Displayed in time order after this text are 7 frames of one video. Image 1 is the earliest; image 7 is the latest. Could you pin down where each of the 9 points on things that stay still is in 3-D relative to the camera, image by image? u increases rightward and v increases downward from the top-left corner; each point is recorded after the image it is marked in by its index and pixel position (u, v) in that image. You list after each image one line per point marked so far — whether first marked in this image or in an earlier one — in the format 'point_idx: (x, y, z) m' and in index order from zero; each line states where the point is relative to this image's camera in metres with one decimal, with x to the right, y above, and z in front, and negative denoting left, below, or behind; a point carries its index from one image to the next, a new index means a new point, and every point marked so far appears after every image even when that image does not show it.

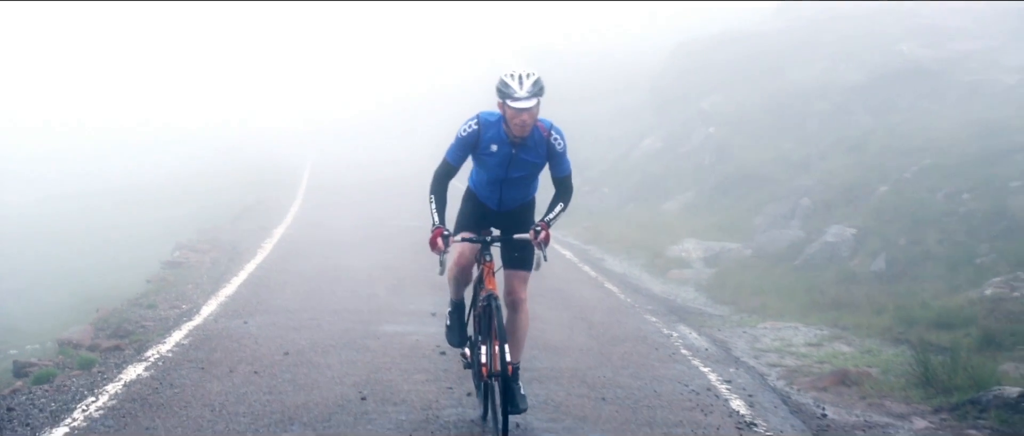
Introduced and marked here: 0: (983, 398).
0: (+3.7, -1.4, +7.1) m
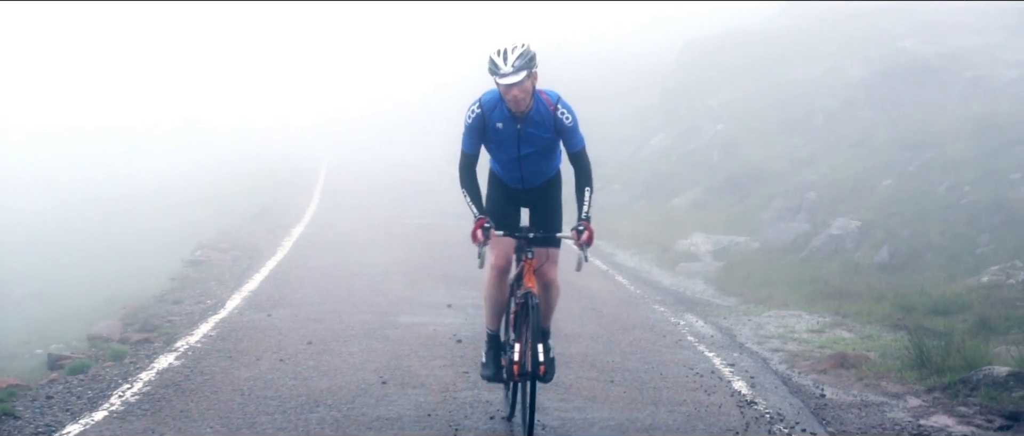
0: (+3.8, -1.3, +7.4) m
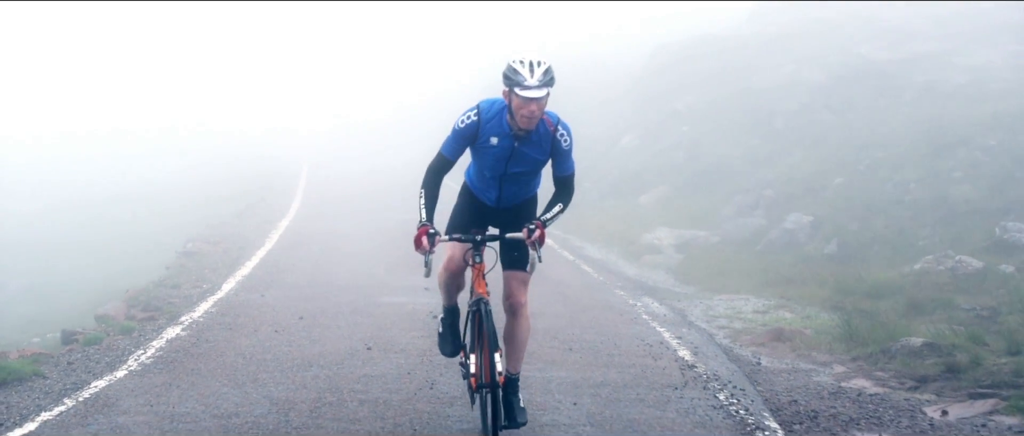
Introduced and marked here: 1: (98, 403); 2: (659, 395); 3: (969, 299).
0: (+3.5, -1.2, +8.3) m
1: (-2.8, -1.3, +6.1) m
2: (+1.1, -1.3, +6.7) m
3: (+5.1, -0.9, +10.2) m
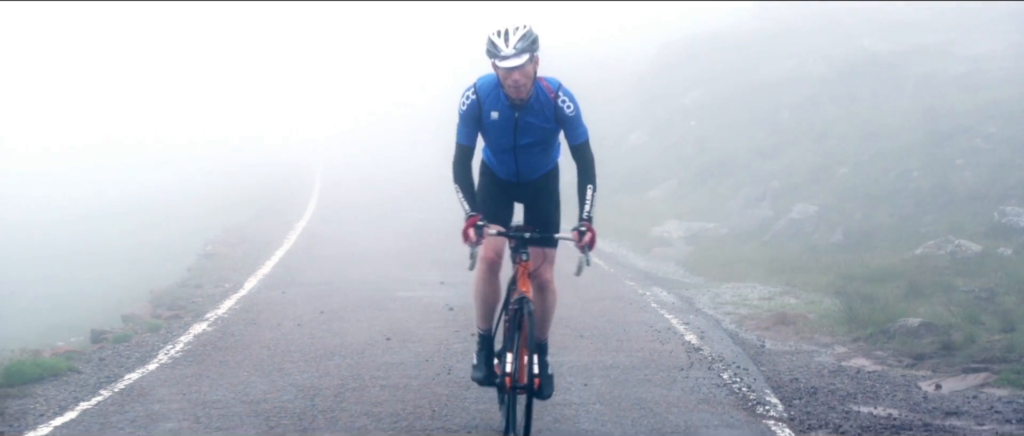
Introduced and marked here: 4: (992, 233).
0: (+3.6, -1.1, +8.6) m
1: (-2.7, -1.3, +6.5) m
2: (+1.2, -1.2, +7.0) m
3: (+5.3, -0.7, +10.4) m
4: (+6.4, -0.2, +12.0) m
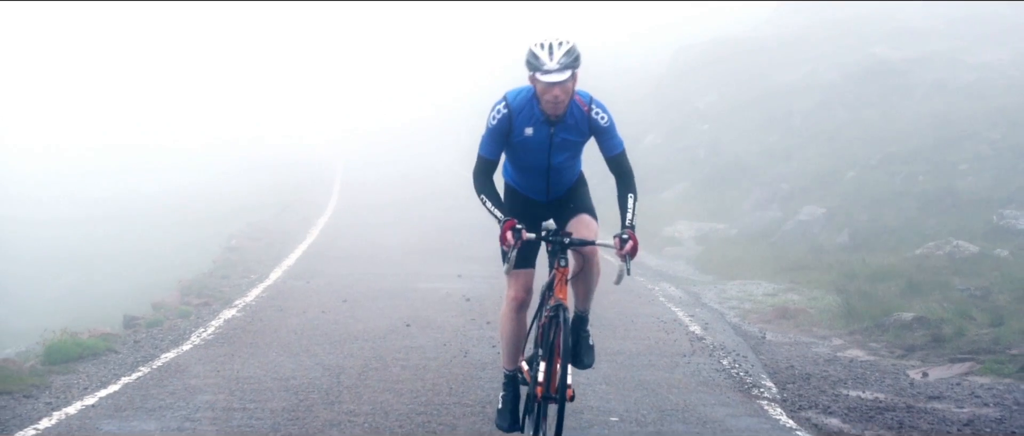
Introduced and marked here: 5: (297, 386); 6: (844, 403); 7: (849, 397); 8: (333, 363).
0: (+3.8, -1.1, +9.0) m
1: (-2.6, -1.2, +7.0) m
2: (+1.3, -1.2, +7.4) m
3: (+5.4, -0.7, +10.8) m
4: (+6.6, -0.2, +12.4) m
5: (-1.5, -1.2, +6.5) m
6: (+2.4, -1.4, +6.6) m
7: (+2.6, -1.4, +6.8) m
8: (-1.4, -1.1, +7.2) m
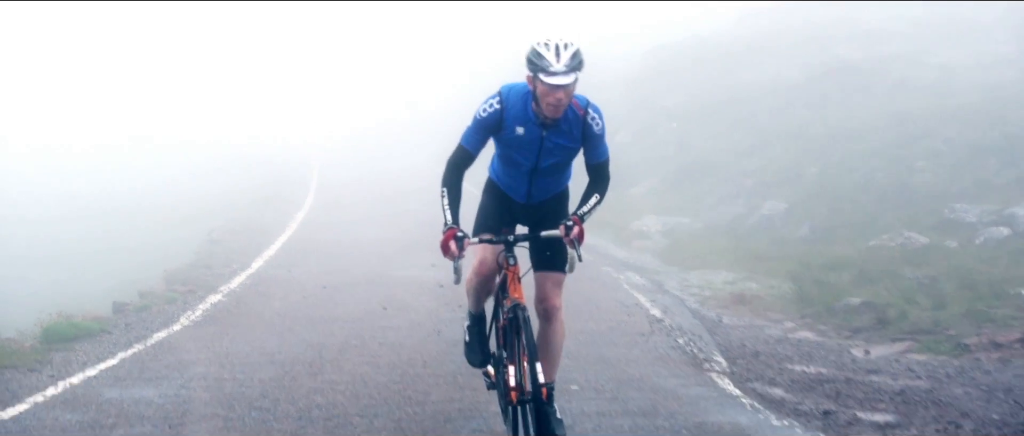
0: (+3.5, -1.0, +9.6) m
1: (-2.9, -1.1, +7.4) m
2: (+1.0, -1.1, +8.0) m
3: (+5.1, -0.7, +11.4) m
4: (+6.2, -0.1, +13.1) m
5: (-1.8, -1.1, +7.0) m
6: (+2.2, -1.3, +7.2) m
7: (+2.3, -1.3, +7.4) m
8: (-1.7, -1.0, +7.6) m
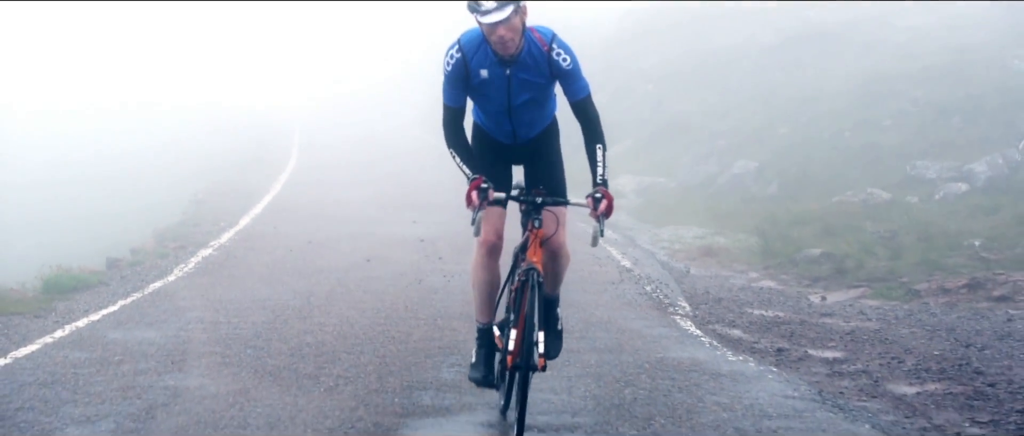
0: (+3.2, -0.5, +10.2) m
1: (-3.1, -0.7, +7.8) m
2: (+0.8, -0.7, +8.5) m
3: (+4.8, -0.1, +12.0) m
4: (+5.9, +0.5, +13.6) m
5: (-2.0, -0.7, +7.4) m
6: (+2.0, -0.9, +7.7) m
7: (+2.1, -0.8, +7.9) m
8: (-1.9, -0.6, +8.1) m
